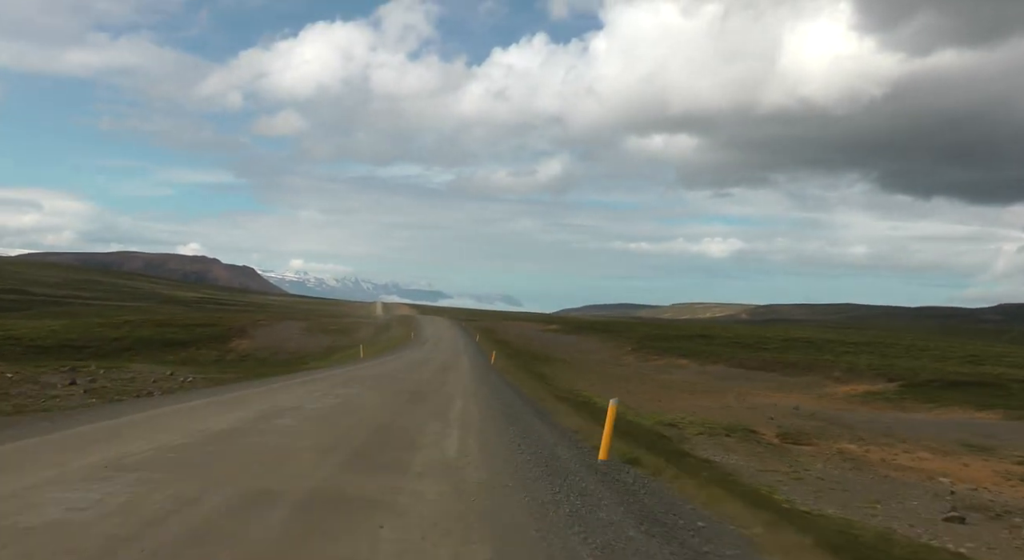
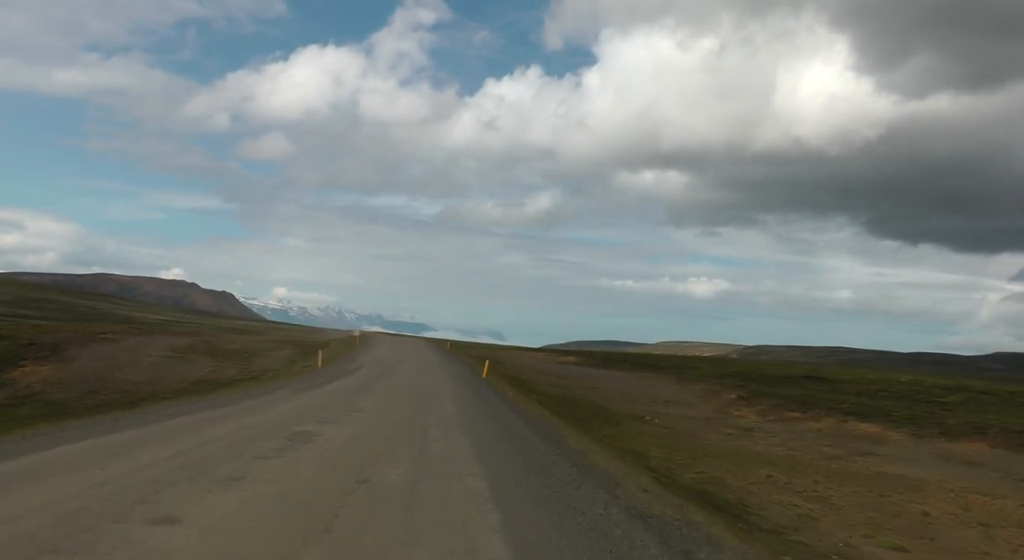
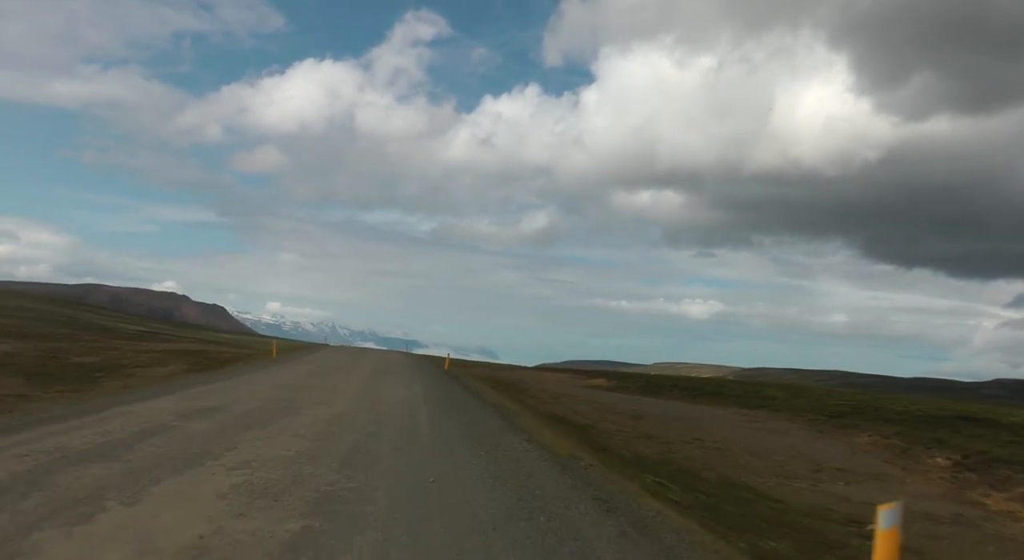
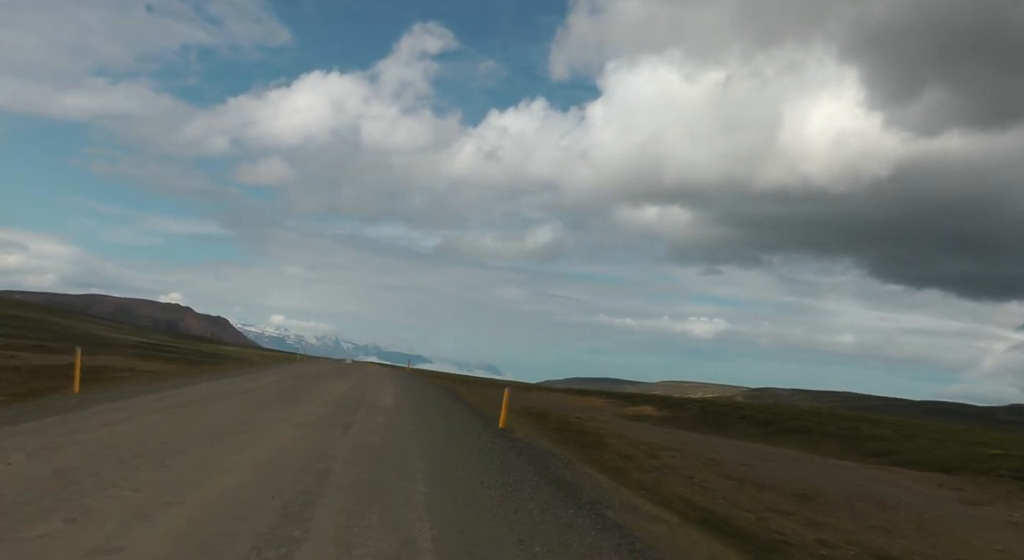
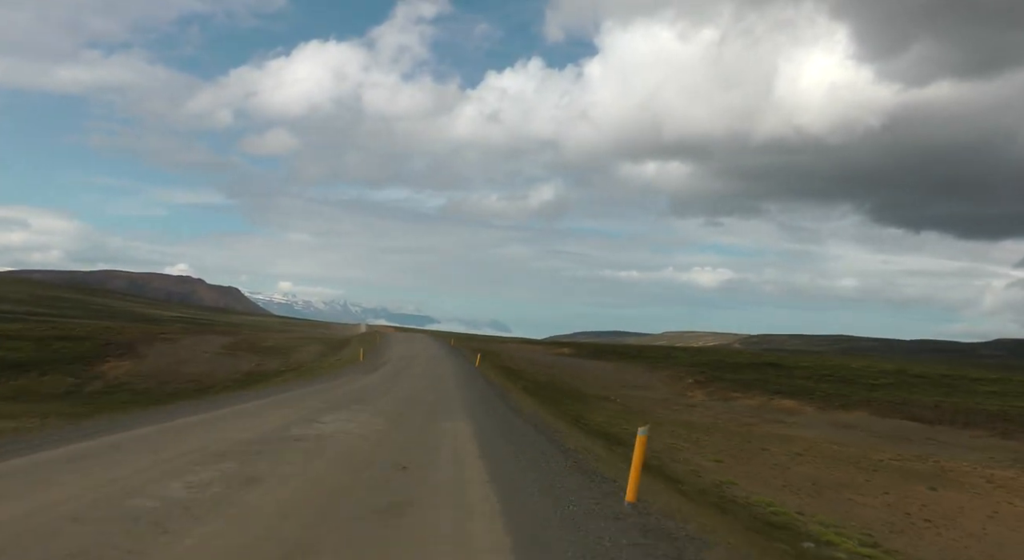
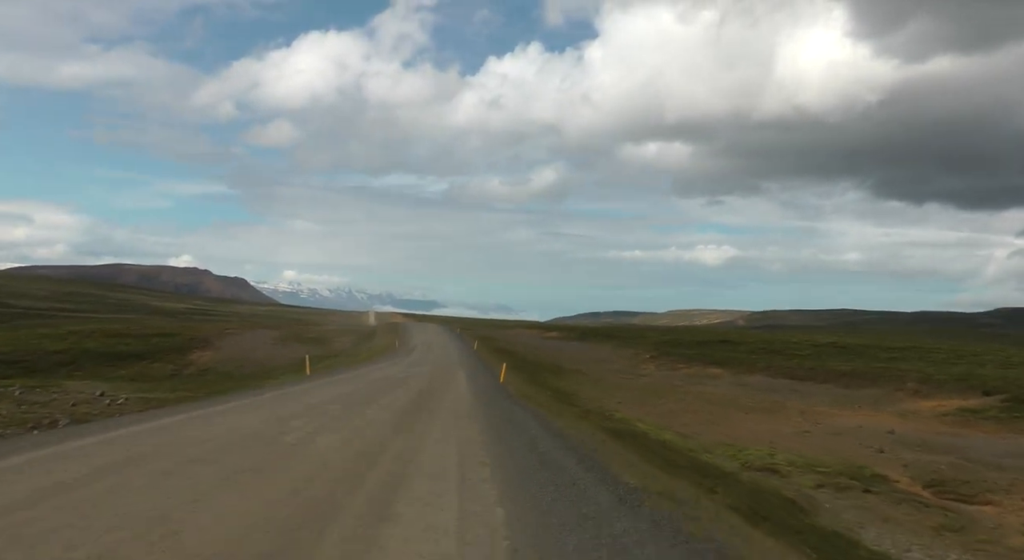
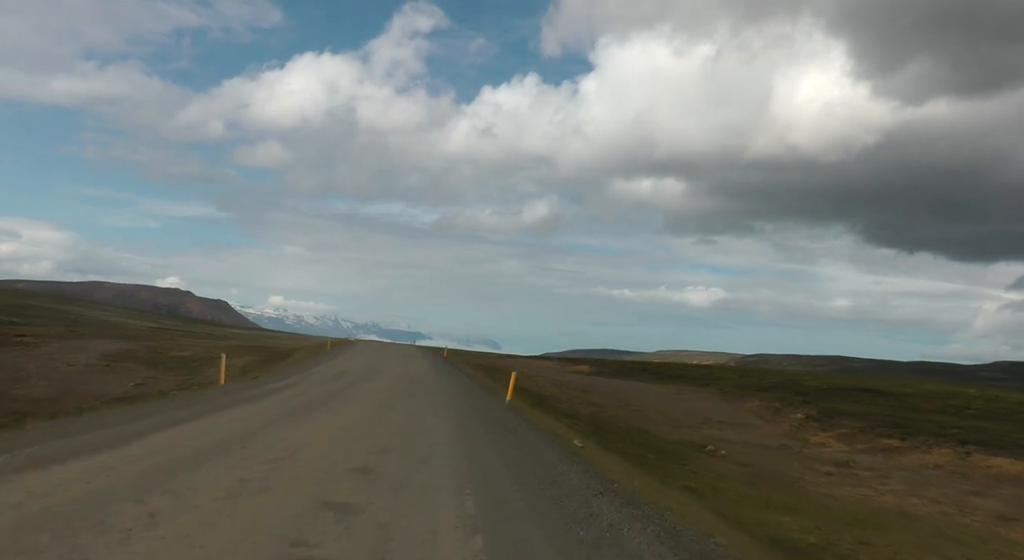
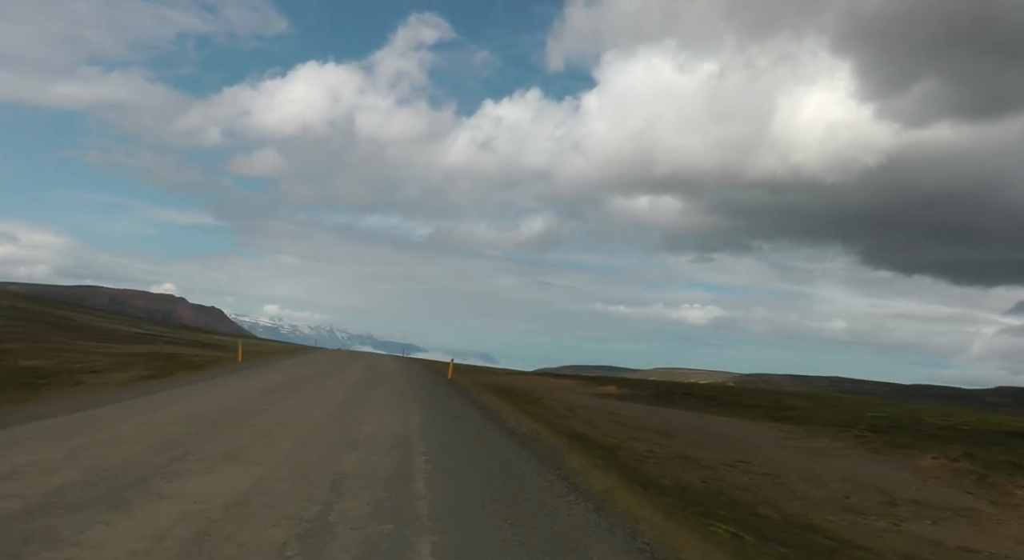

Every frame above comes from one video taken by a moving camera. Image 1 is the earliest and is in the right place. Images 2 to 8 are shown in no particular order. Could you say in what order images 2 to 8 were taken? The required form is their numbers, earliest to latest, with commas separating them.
6, 5, 2, 7, 3, 8, 4
